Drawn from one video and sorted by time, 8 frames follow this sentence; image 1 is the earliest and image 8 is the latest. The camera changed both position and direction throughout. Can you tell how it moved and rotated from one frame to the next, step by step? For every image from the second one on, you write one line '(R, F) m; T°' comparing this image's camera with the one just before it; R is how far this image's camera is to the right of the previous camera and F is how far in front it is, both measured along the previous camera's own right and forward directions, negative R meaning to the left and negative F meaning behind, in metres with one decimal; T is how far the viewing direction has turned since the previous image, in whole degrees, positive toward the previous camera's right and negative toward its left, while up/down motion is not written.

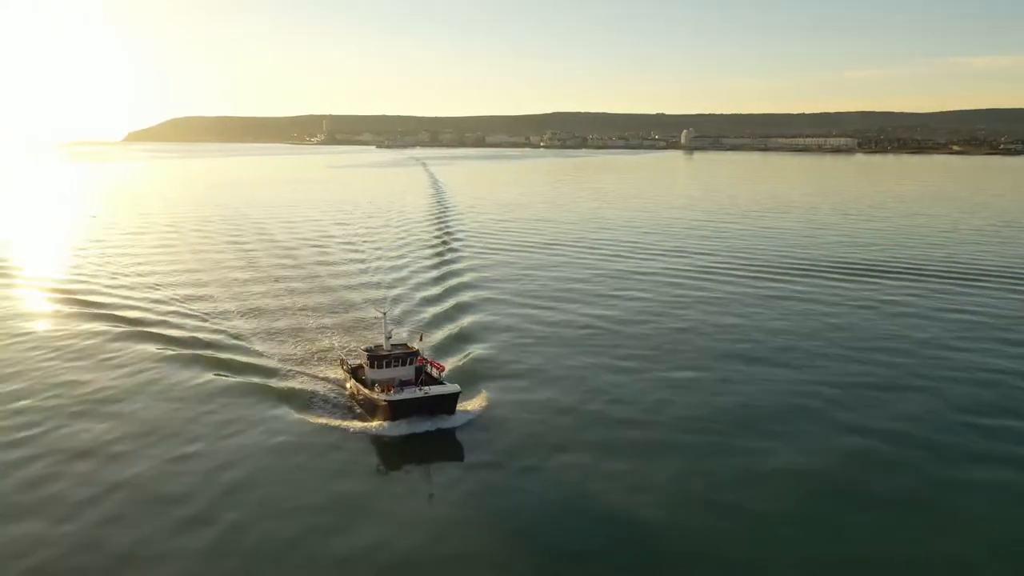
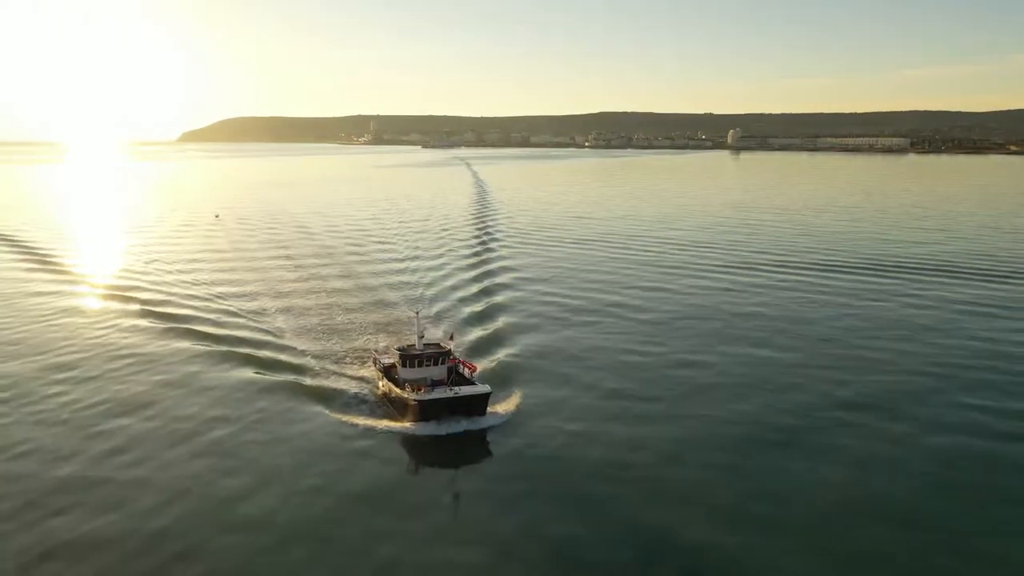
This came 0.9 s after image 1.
(+0.2, +0.1) m; -3°
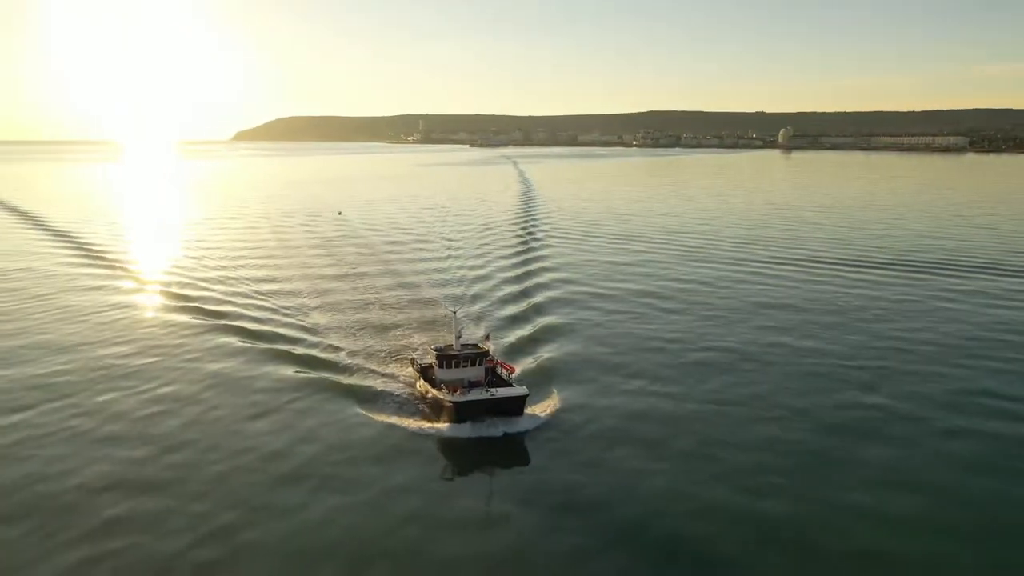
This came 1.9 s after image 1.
(+0.1, +0.3) m; -3°
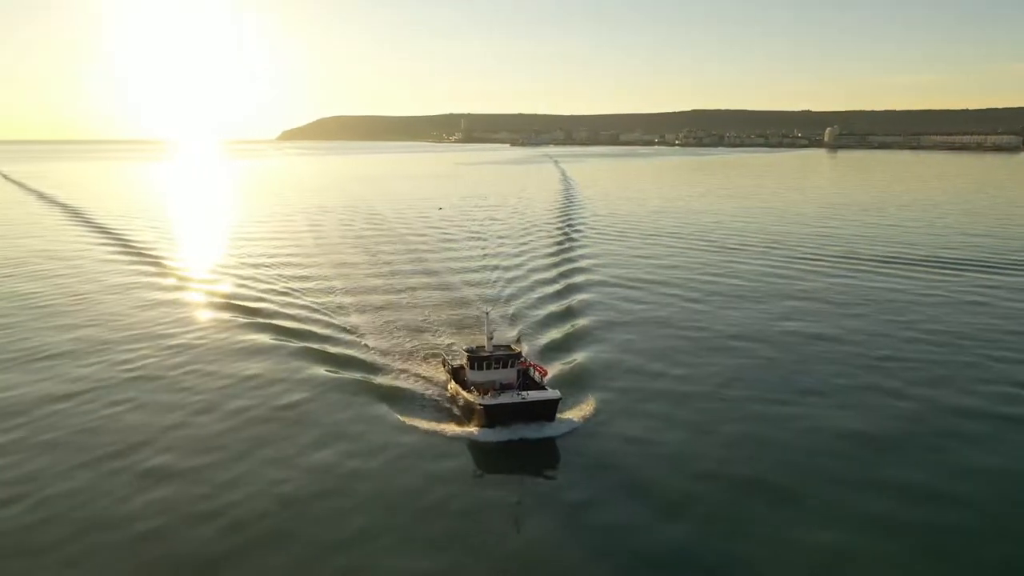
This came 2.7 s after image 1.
(+0.1, +0.3) m; -3°
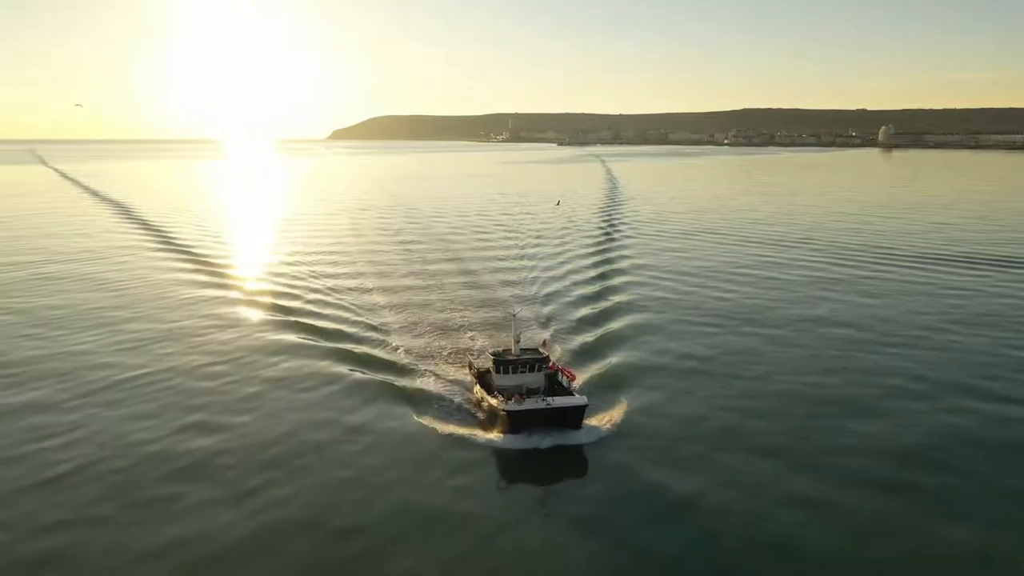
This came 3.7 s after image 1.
(+0.2, +0.4) m; -3°
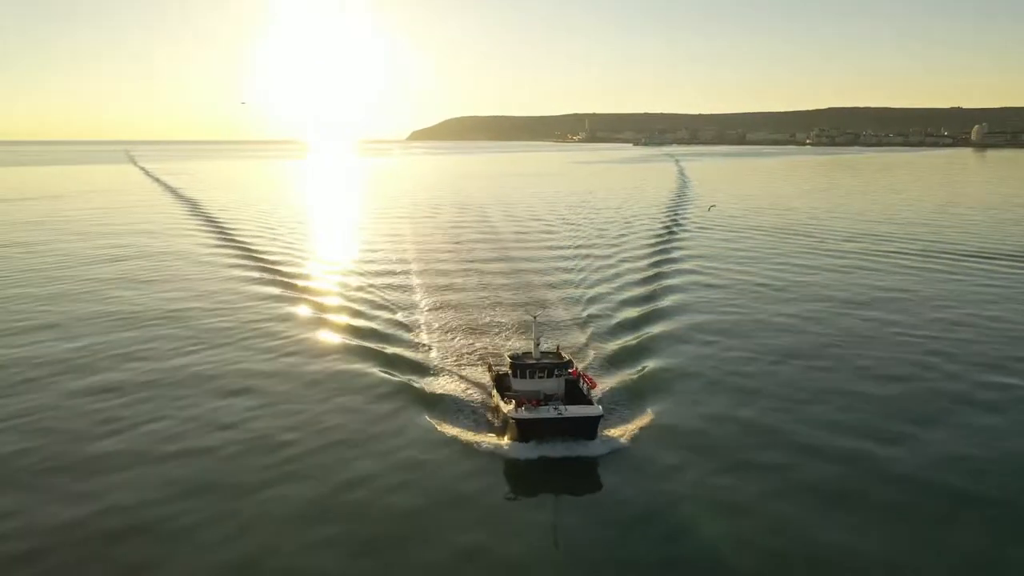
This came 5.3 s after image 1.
(+0.7, +0.6) m; -5°
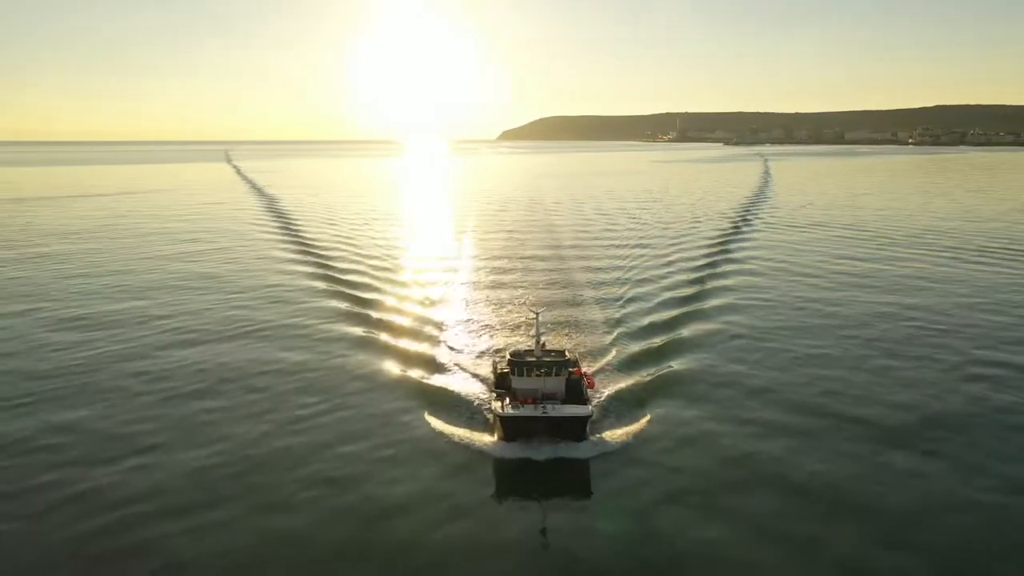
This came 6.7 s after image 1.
(+1.0, +0.3) m; -6°
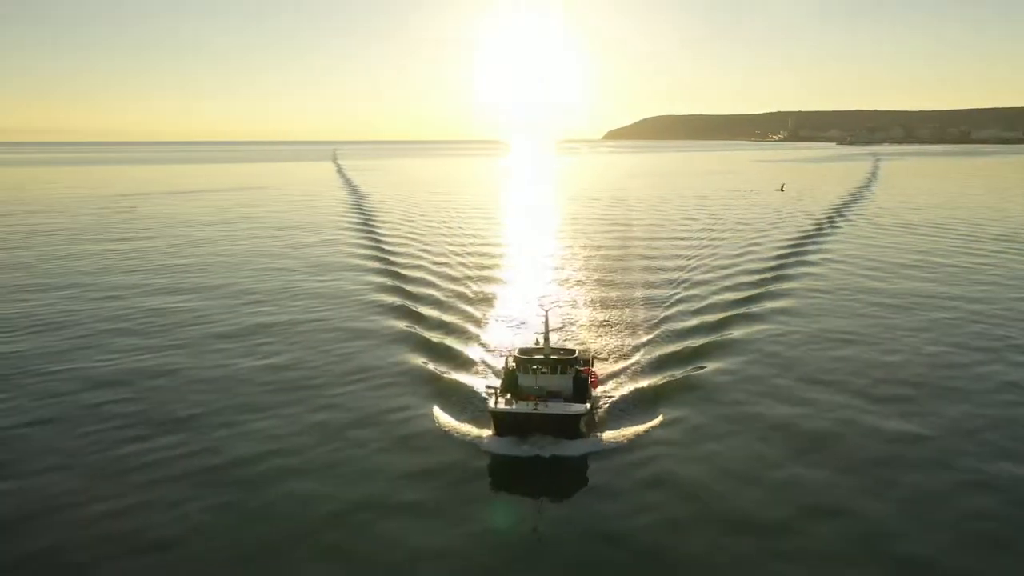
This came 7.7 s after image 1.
(+1.1, +0.2) m; -7°
